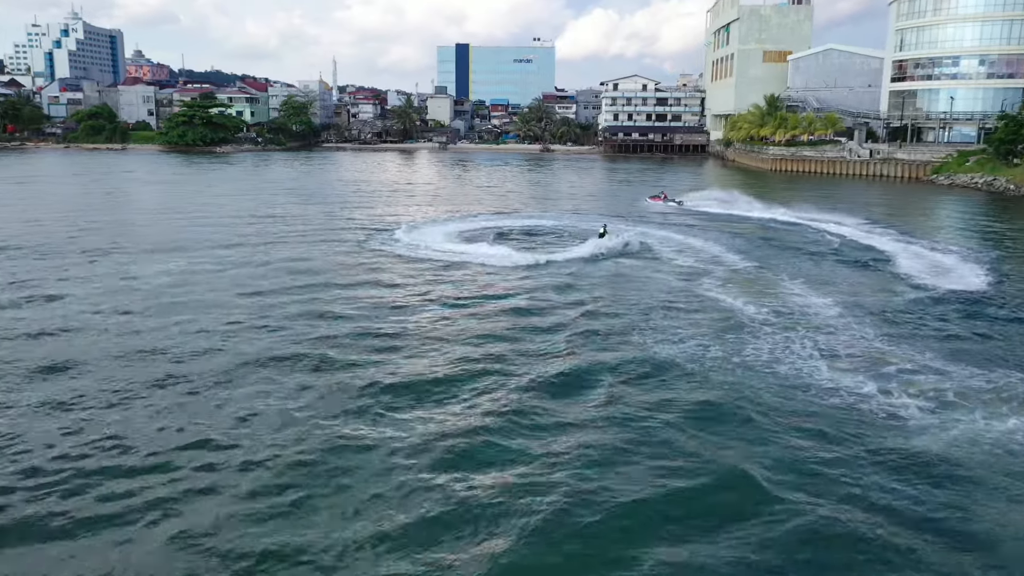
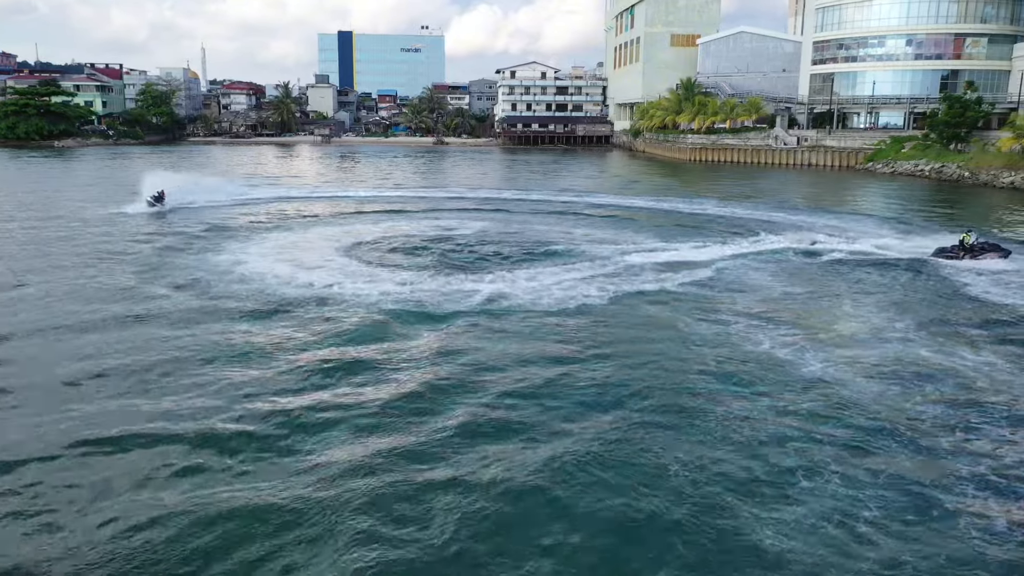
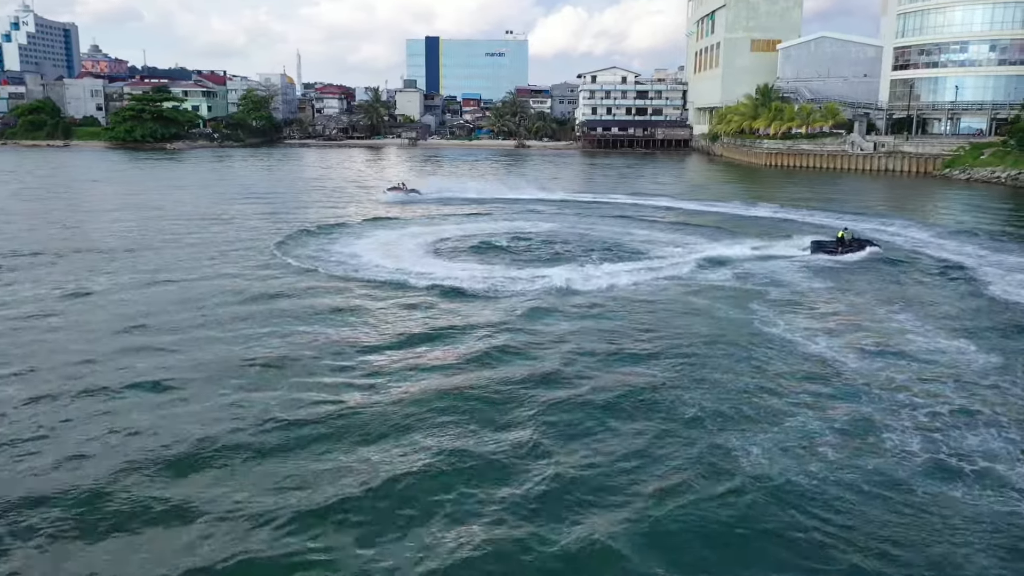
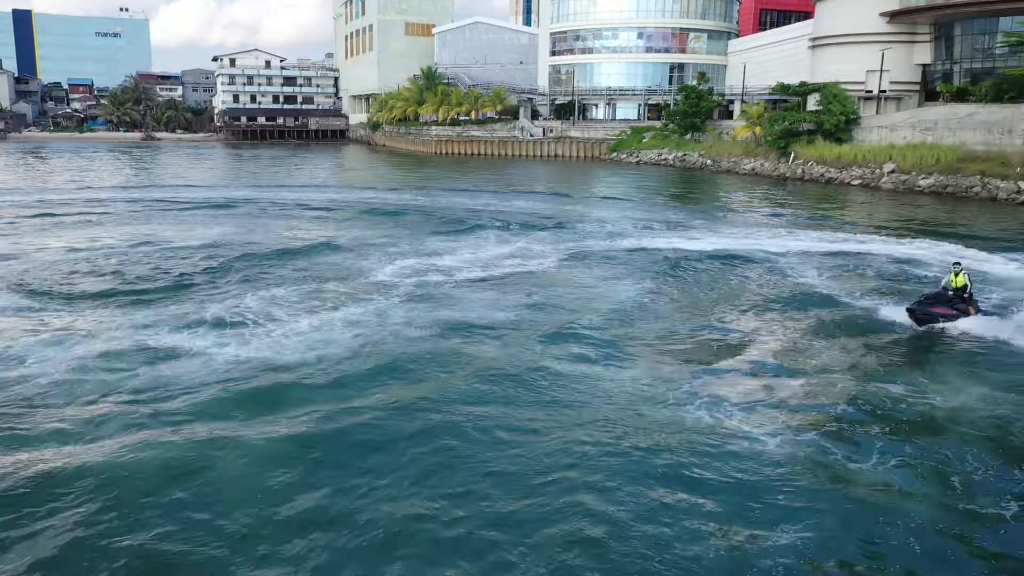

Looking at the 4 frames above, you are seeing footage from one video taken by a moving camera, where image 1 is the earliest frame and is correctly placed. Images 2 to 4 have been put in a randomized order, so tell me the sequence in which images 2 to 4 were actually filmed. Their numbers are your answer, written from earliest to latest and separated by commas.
3, 2, 4
